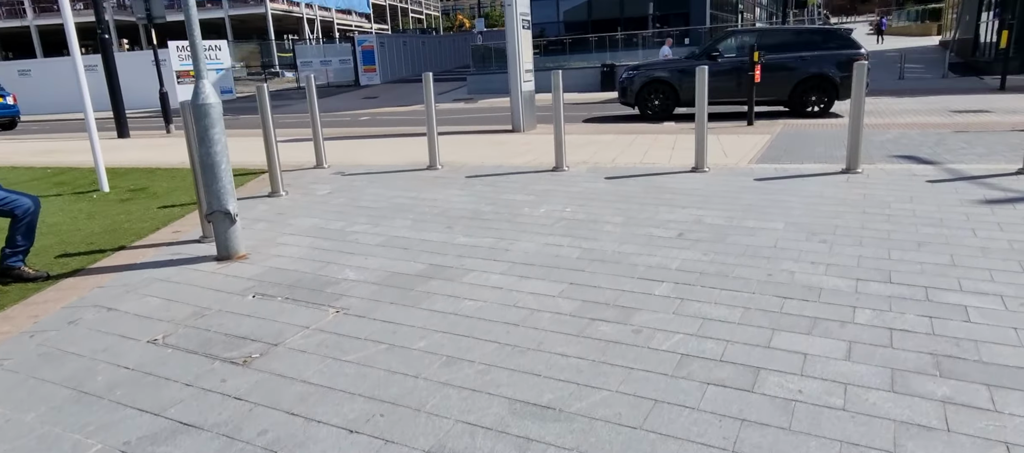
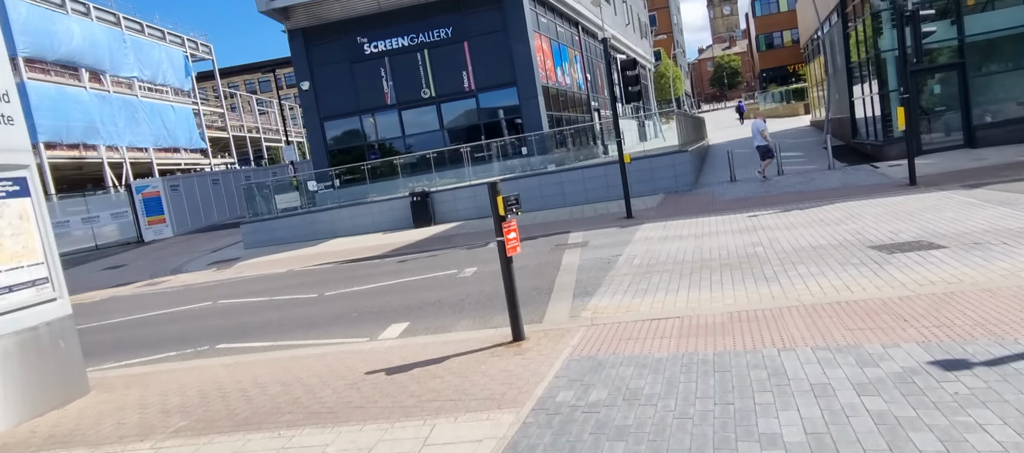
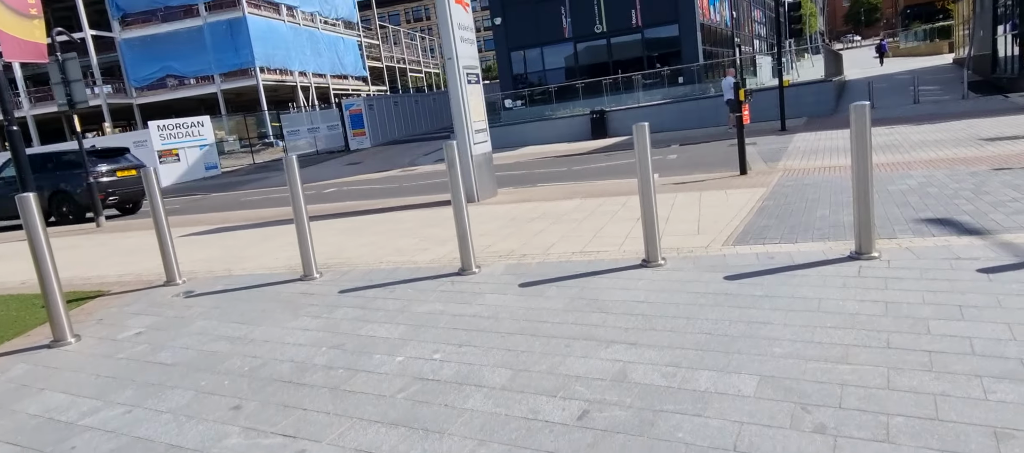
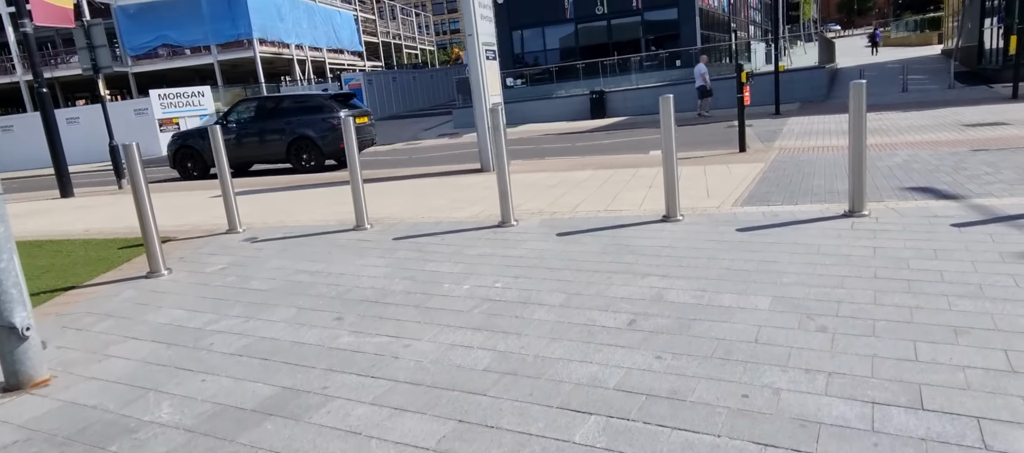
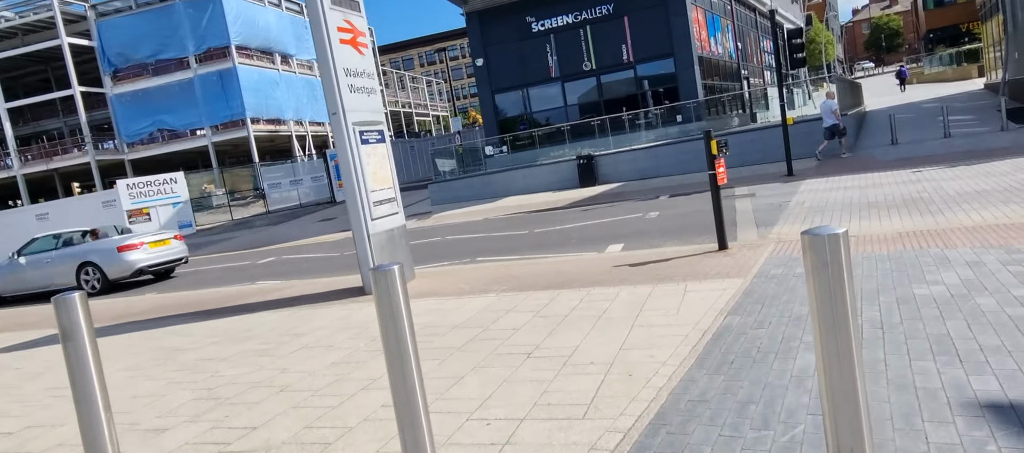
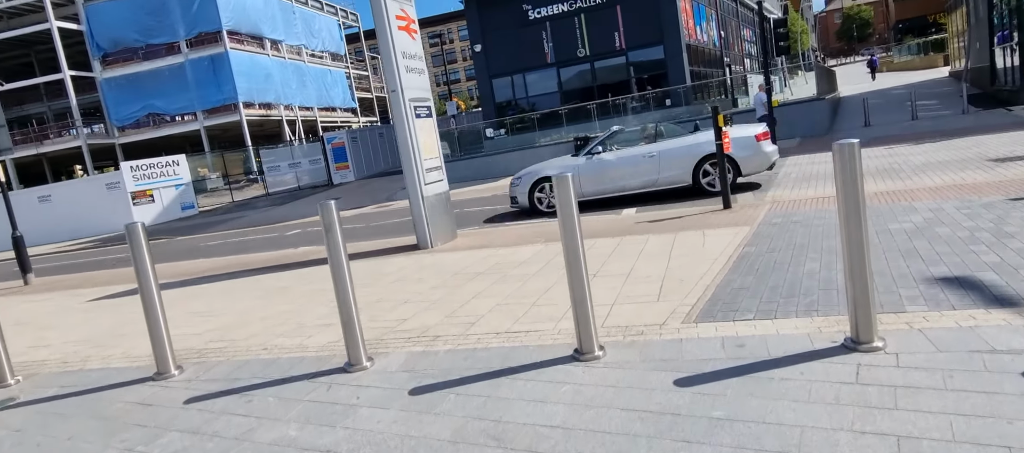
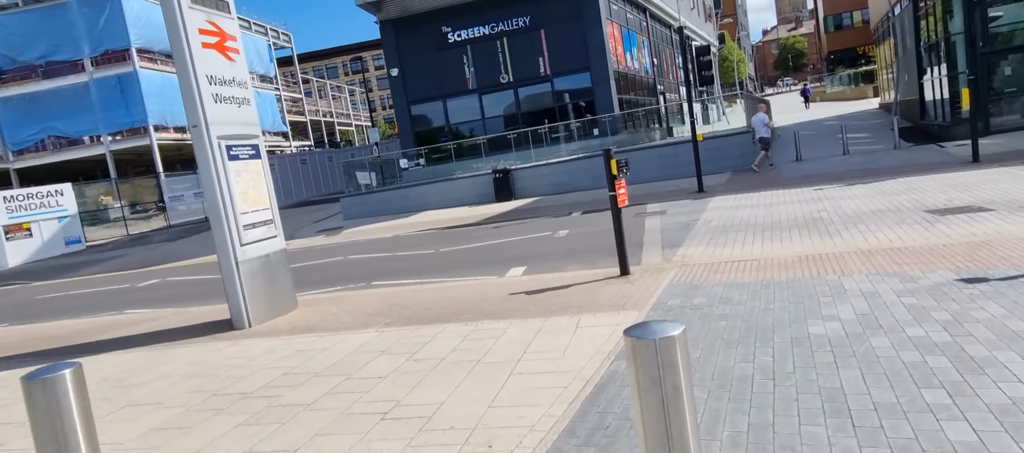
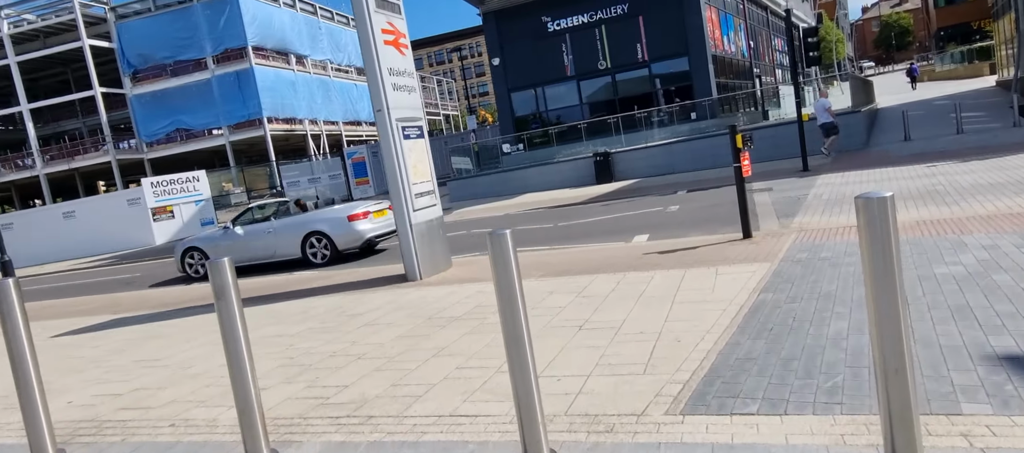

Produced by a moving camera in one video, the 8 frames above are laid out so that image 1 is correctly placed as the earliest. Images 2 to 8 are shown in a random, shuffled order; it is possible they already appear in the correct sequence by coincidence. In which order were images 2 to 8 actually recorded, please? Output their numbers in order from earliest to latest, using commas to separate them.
4, 3, 6, 8, 5, 7, 2
